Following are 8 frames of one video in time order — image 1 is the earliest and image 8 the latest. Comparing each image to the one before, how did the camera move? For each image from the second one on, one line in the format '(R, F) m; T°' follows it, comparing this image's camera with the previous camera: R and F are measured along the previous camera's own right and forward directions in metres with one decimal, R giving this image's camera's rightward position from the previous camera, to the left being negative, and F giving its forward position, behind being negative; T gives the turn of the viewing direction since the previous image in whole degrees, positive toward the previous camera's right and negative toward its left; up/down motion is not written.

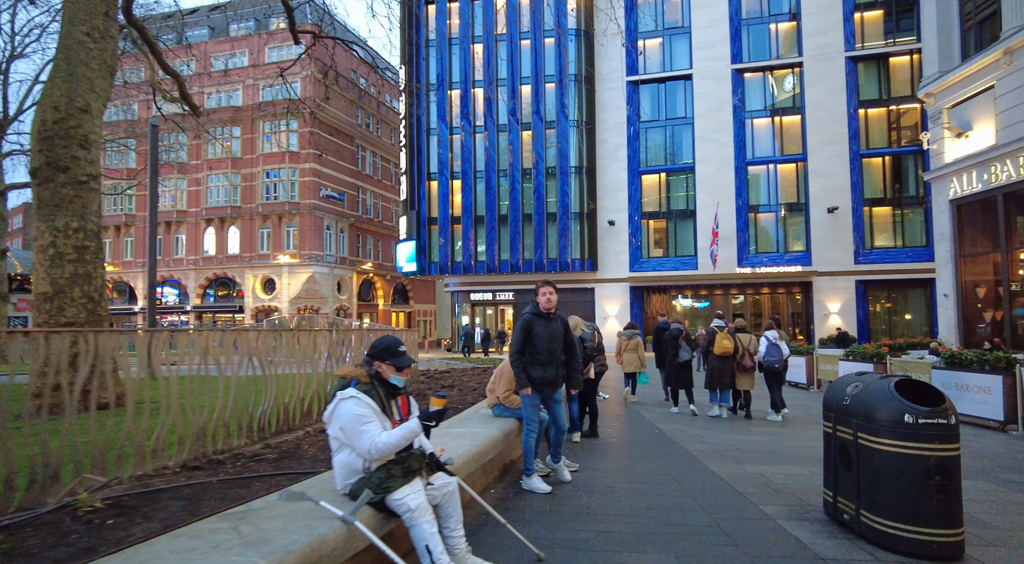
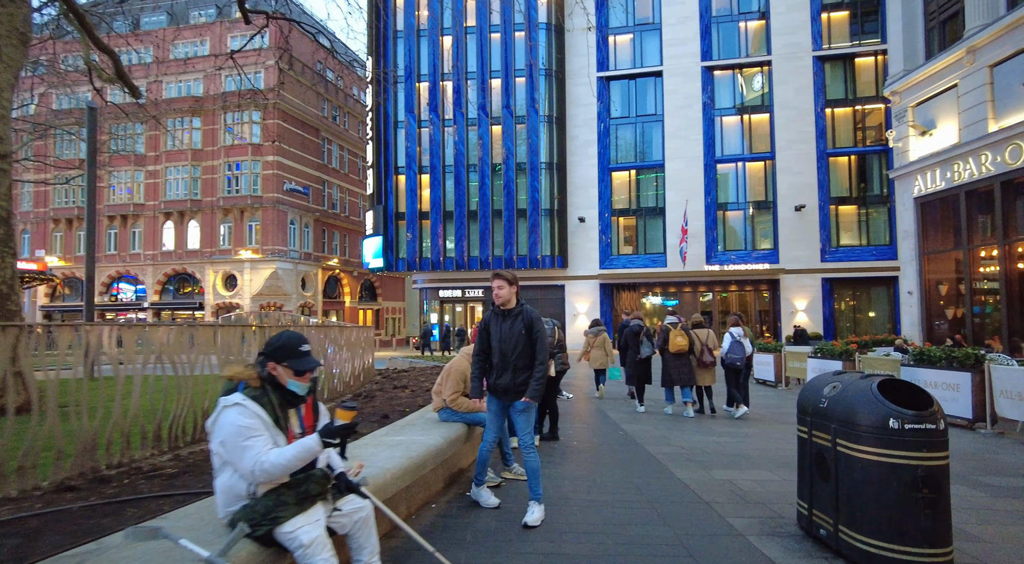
(+0.2, +0.5) m; +2°
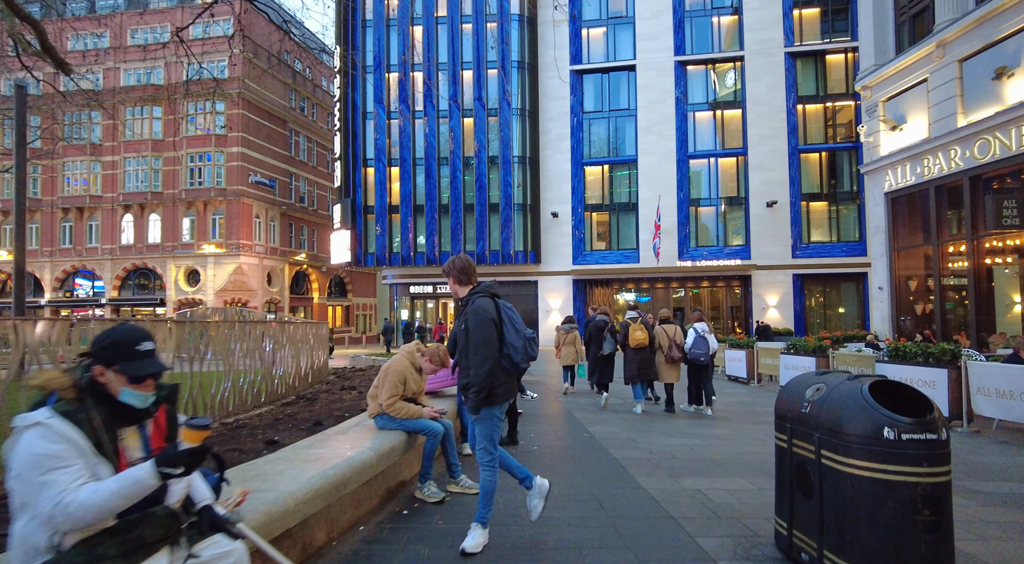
(+0.2, +0.6) m; +2°
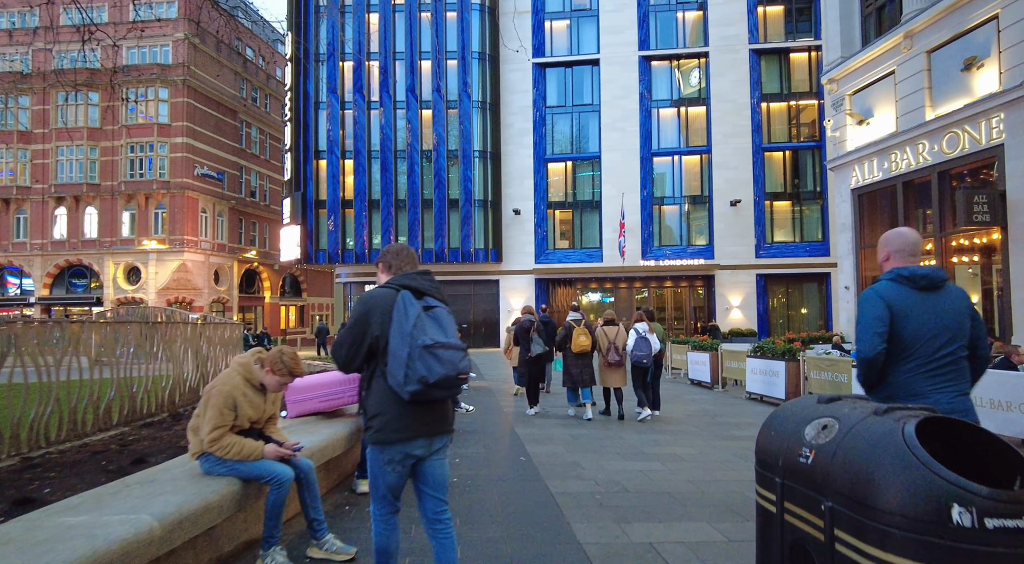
(+0.4, +1.3) m; +3°
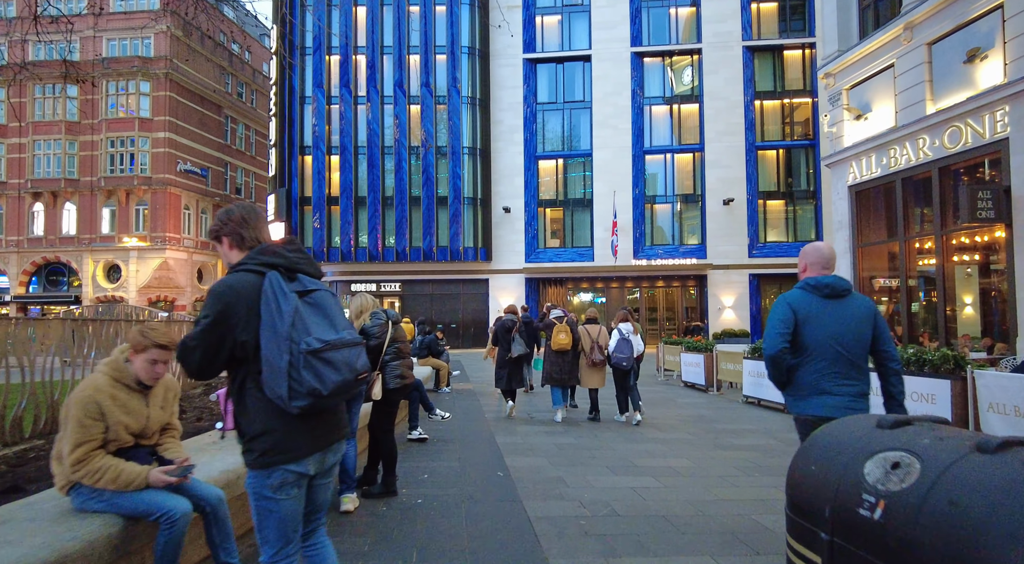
(+0.1, +0.7) m; +1°
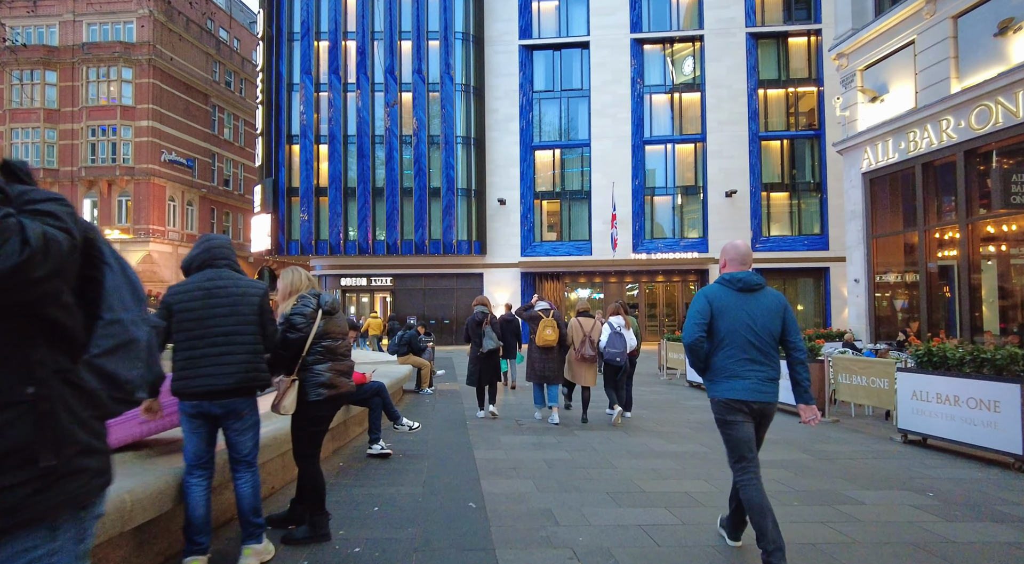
(+0.1, +1.2) m; 0°
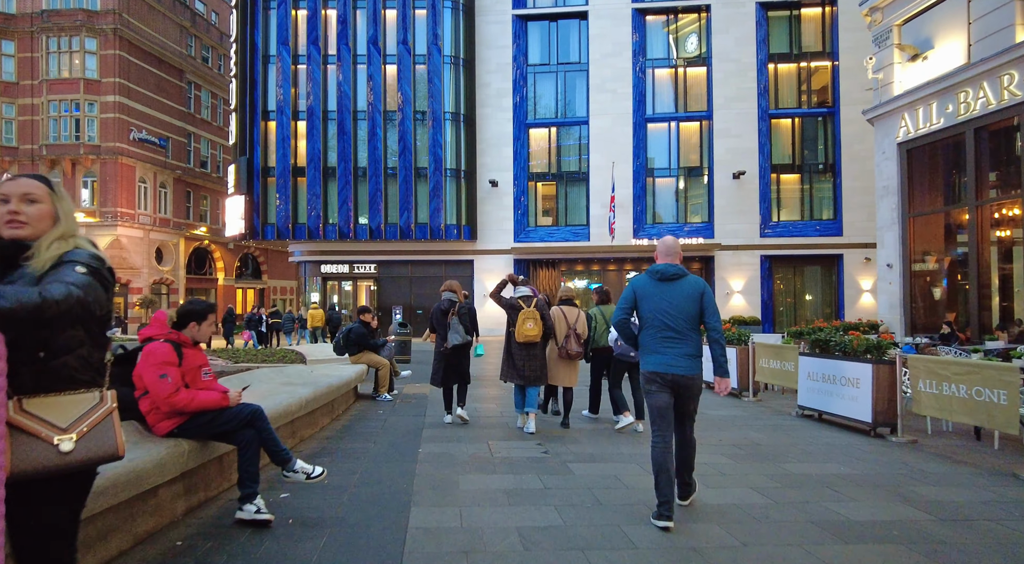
(+0.2, +2.3) m; 0°
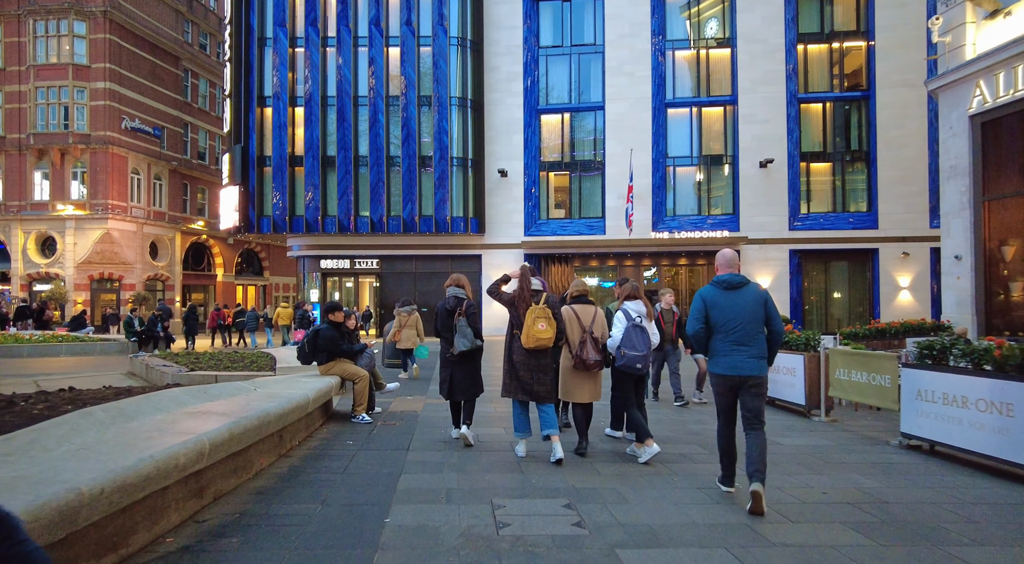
(0.0, +2.1) m; -1°
